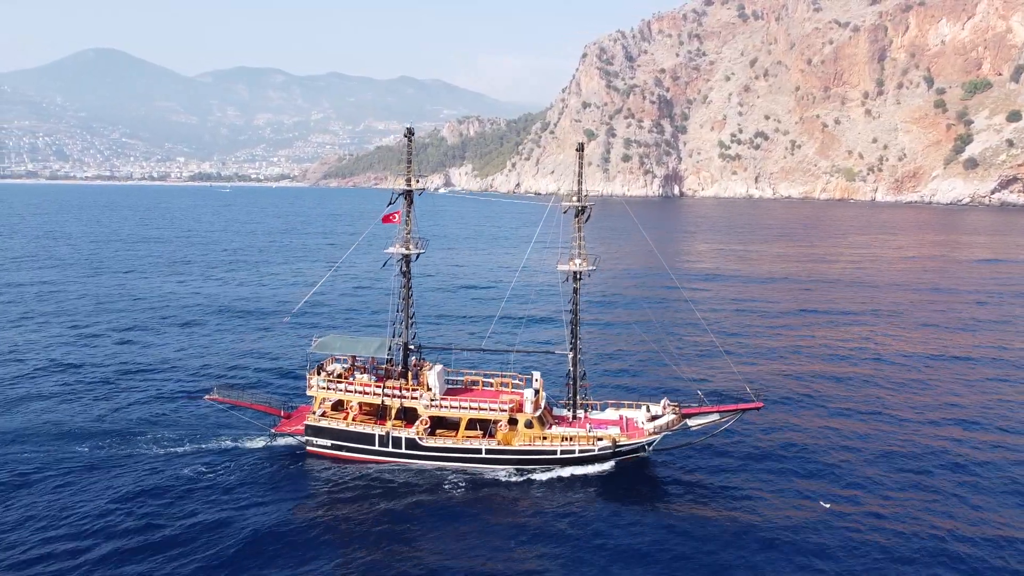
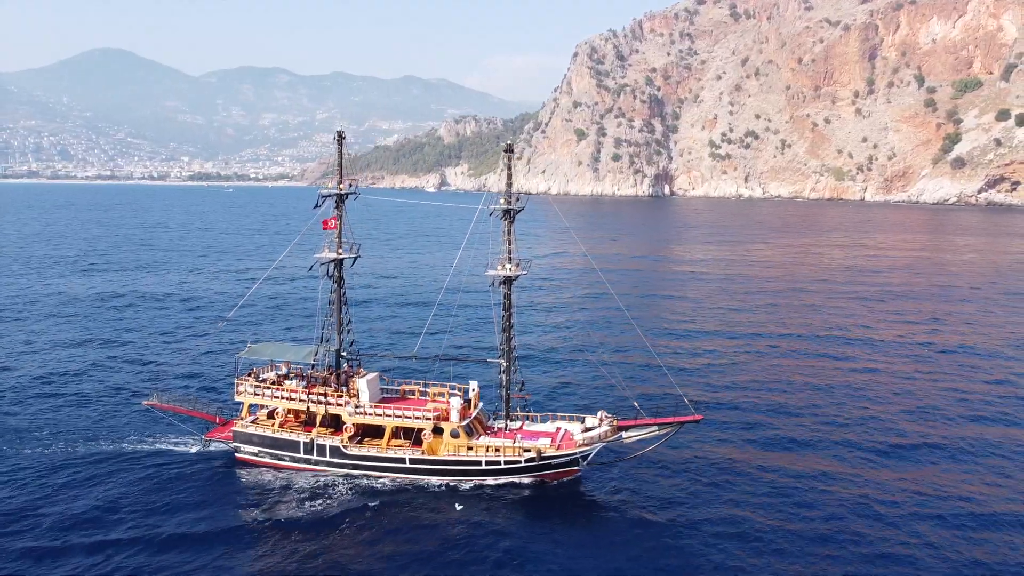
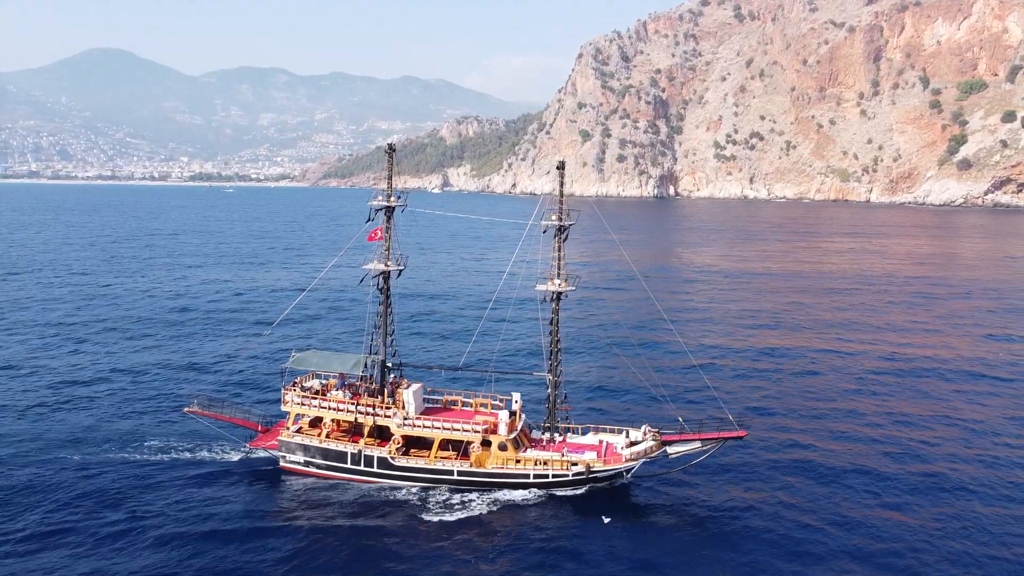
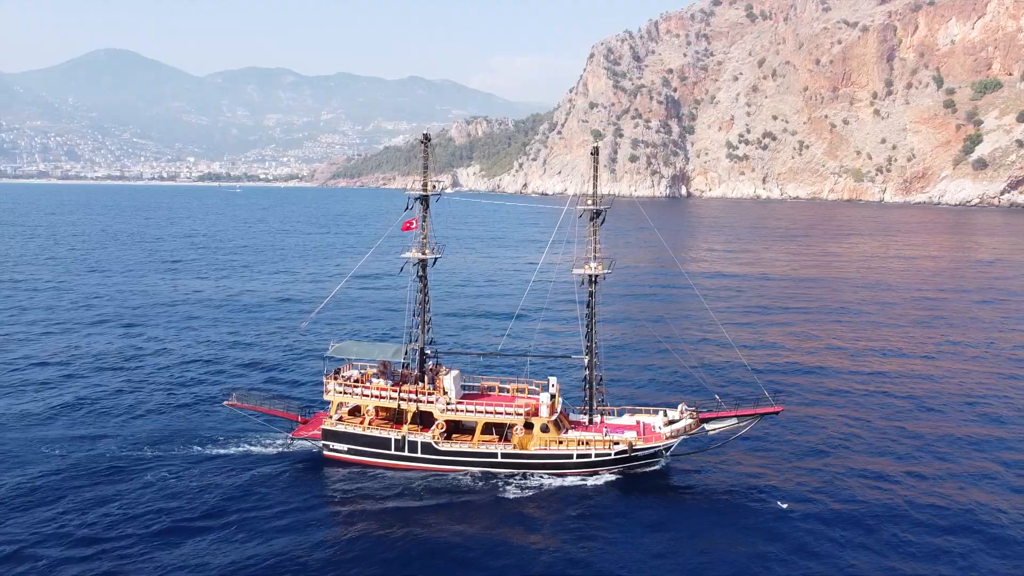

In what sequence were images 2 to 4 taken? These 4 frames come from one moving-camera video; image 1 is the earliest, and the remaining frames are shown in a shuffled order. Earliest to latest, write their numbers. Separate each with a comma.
4, 3, 2
